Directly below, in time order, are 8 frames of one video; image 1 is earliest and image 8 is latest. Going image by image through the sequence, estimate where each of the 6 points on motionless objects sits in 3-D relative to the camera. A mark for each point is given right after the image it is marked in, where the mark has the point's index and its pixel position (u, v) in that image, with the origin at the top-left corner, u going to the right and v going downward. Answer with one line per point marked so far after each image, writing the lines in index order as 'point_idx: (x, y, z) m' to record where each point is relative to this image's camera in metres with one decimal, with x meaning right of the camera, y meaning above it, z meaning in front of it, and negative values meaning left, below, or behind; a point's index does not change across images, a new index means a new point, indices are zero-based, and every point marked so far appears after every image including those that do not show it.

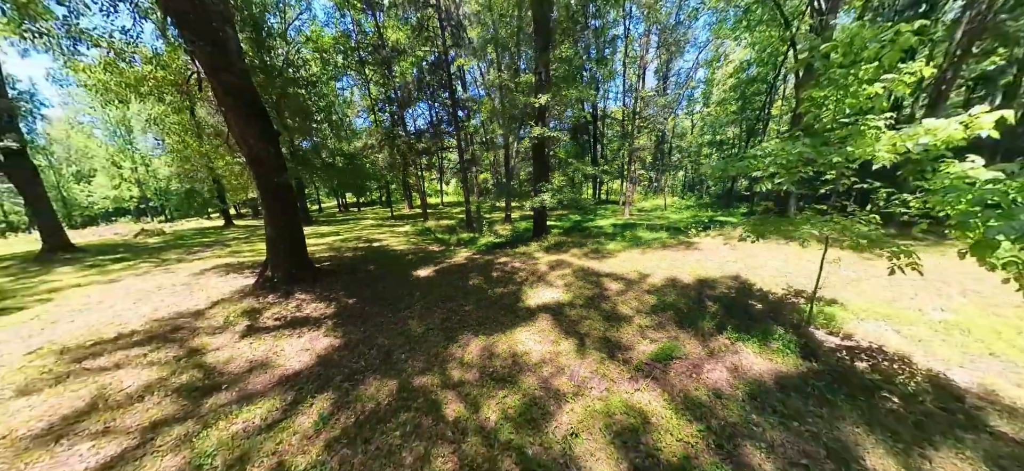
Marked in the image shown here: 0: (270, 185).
0: (-3.9, +0.7, +4.9) m
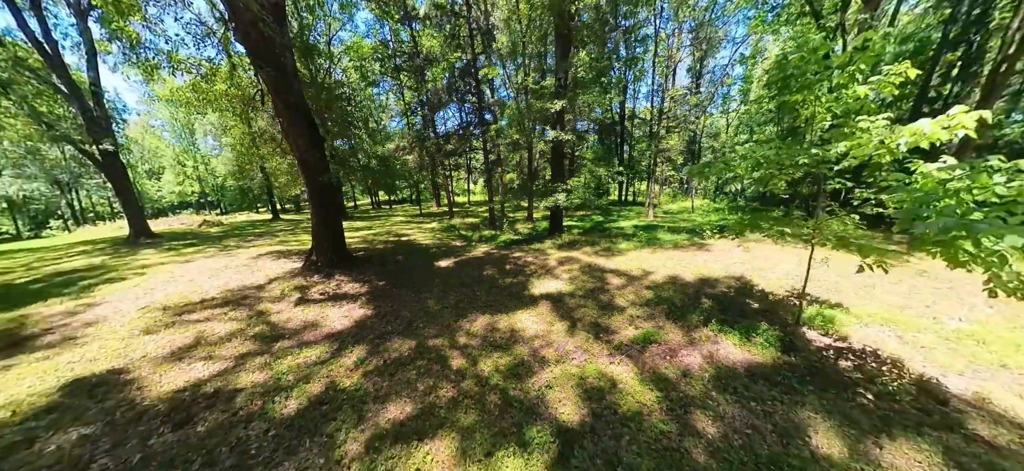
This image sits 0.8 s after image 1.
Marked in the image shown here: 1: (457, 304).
0: (-3.7, +0.9, +5.7) m
1: (-0.8, -1.0, +4.5) m
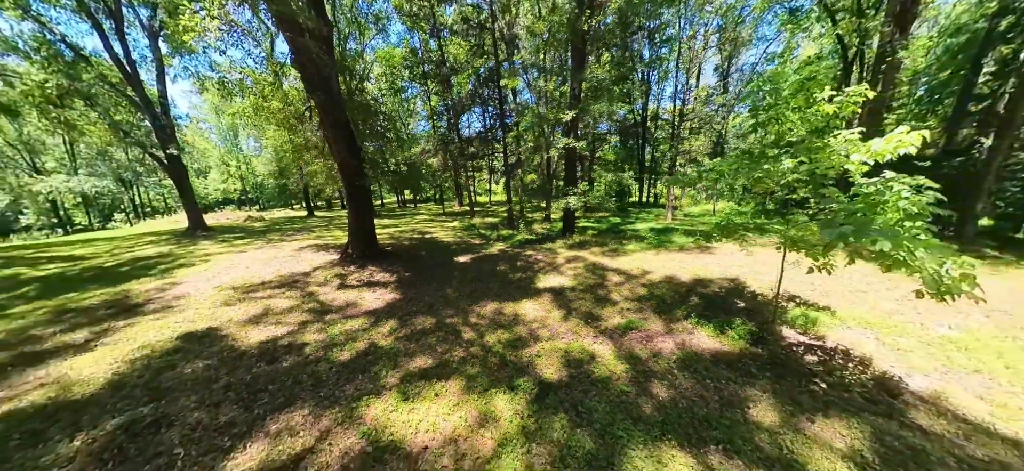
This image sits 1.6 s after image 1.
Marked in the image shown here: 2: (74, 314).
0: (-3.4, +1.0, +6.6) m
1: (-0.7, -1.0, +5.2) m
2: (-7.0, -1.2, +4.9) m
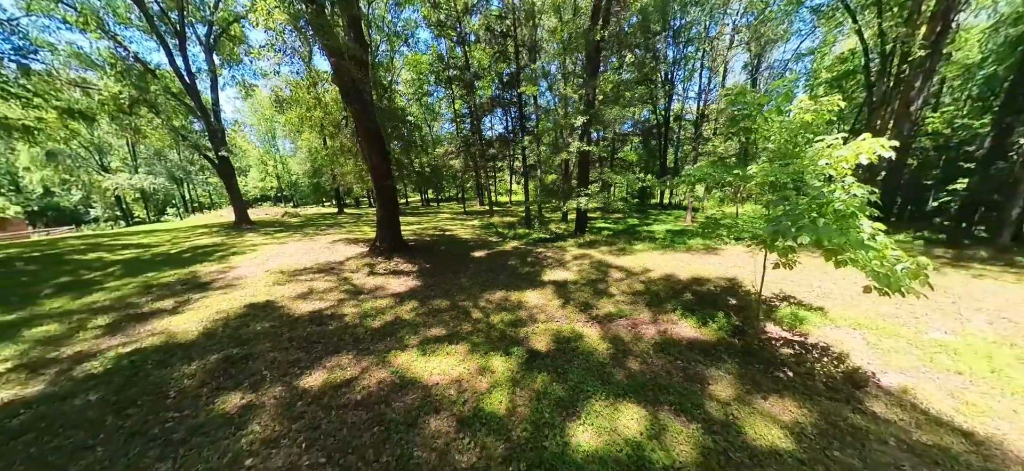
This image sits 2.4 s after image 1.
0: (-3.2, +1.2, +7.4) m
1: (-0.6, -0.9, +5.8) m
2: (-6.9, -1.0, +6.0) m
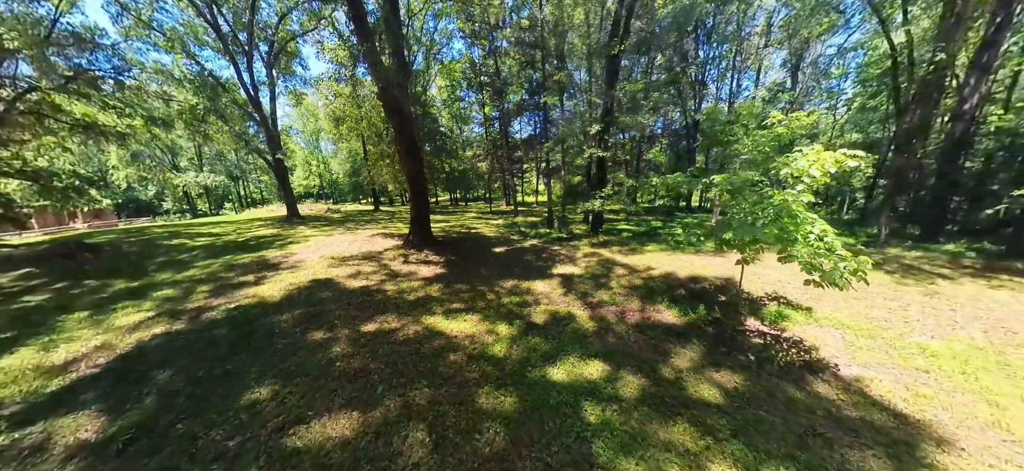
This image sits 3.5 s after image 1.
0: (-2.7, +1.3, +8.5) m
1: (-0.3, -0.8, +6.7) m
2: (-6.6, -0.8, +7.4) m
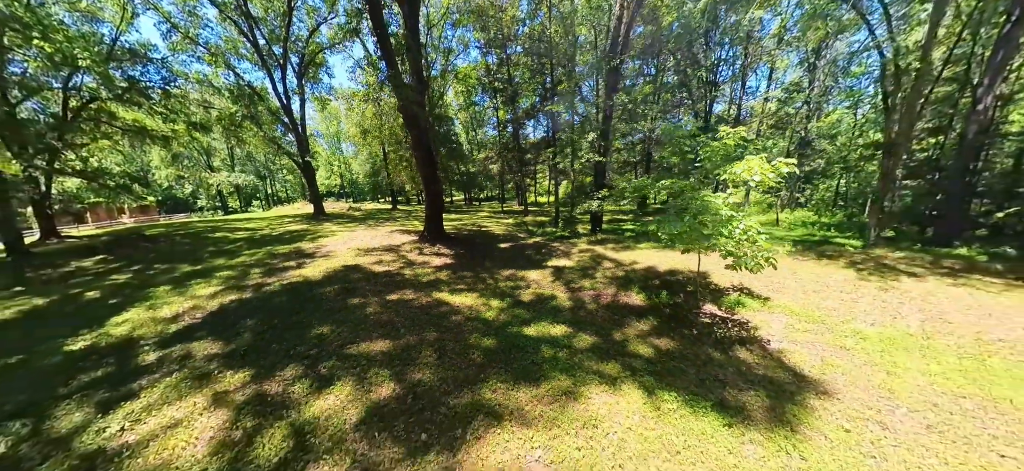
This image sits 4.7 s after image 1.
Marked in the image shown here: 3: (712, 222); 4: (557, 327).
0: (-2.6, +1.4, +9.6) m
1: (-0.3, -0.7, +7.7) m
2: (-6.6, -0.6, +8.7) m
3: (+3.1, +0.2, +4.7) m
4: (+0.6, -1.2, +4.1) m
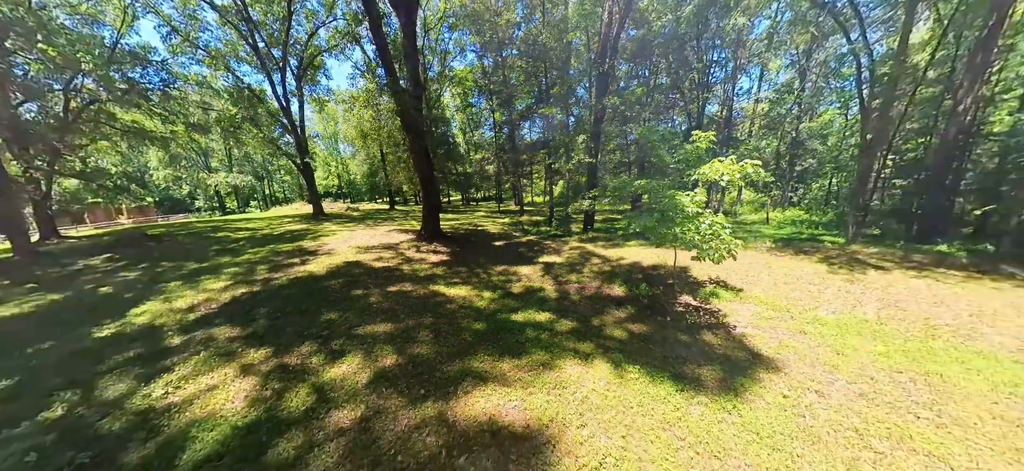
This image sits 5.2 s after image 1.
0: (-2.8, +1.5, +10.0) m
1: (-0.5, -0.7, +8.1) m
2: (-6.8, -0.5, +9.1) m
3: (+2.9, +0.3, +5.1) m
4: (+0.5, -1.2, +4.6) m
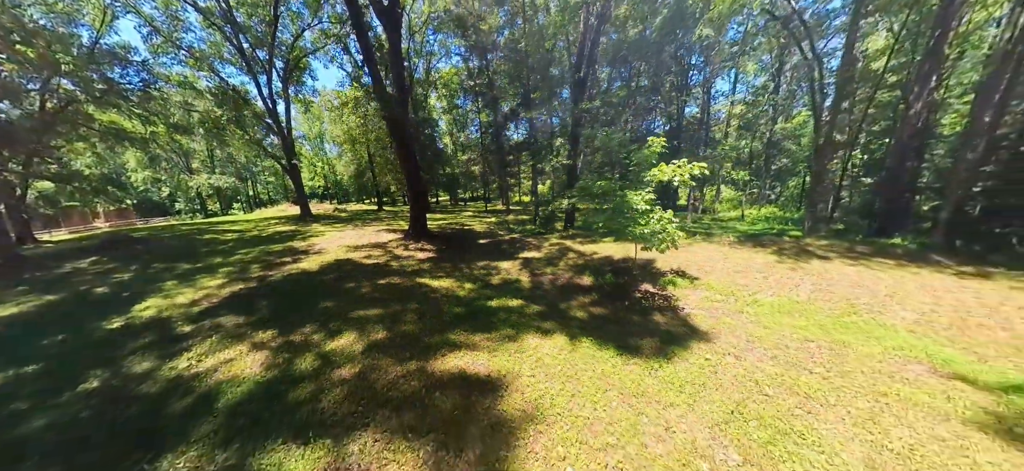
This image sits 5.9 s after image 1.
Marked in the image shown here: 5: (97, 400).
0: (-3.4, +1.5, +10.6) m
1: (-1.0, -0.6, +8.7) m
2: (-7.3, -0.6, +9.4) m
3: (+2.5, +0.4, +5.8) m
4: (+0.1, -1.1, +5.2) m
5: (-3.9, -1.5, +2.8) m
